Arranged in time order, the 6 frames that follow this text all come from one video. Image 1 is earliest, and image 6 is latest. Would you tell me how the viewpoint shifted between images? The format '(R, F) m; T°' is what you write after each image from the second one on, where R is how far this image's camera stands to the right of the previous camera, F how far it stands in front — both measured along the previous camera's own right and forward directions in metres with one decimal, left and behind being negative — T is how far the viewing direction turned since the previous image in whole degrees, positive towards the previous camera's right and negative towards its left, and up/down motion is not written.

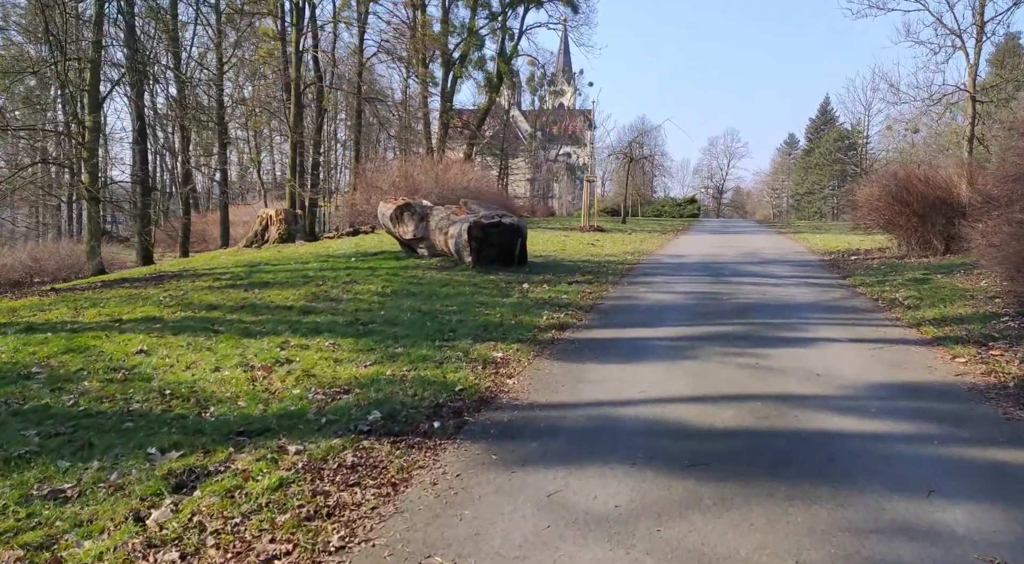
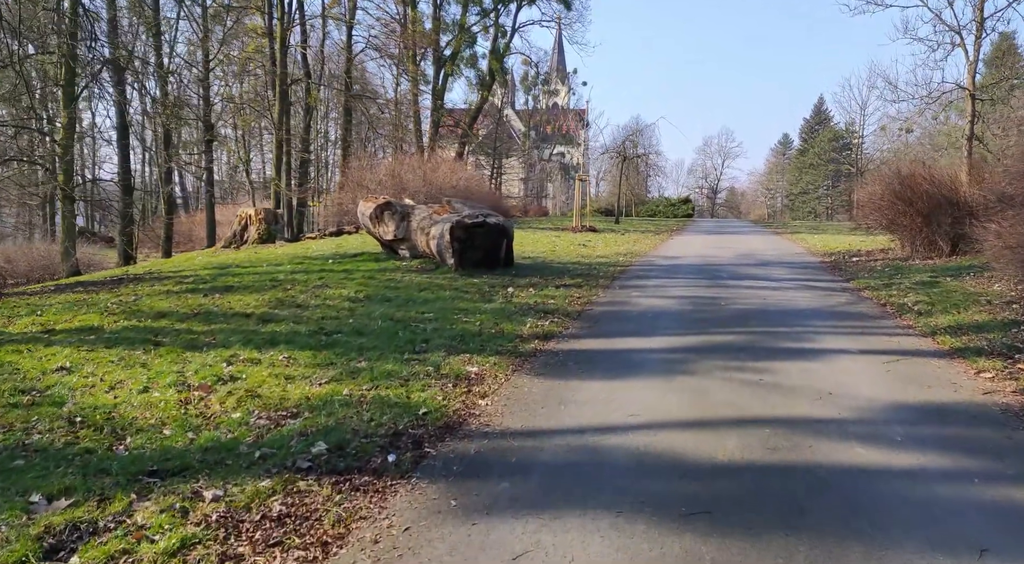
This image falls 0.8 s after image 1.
(+0.2, +0.9) m; 0°
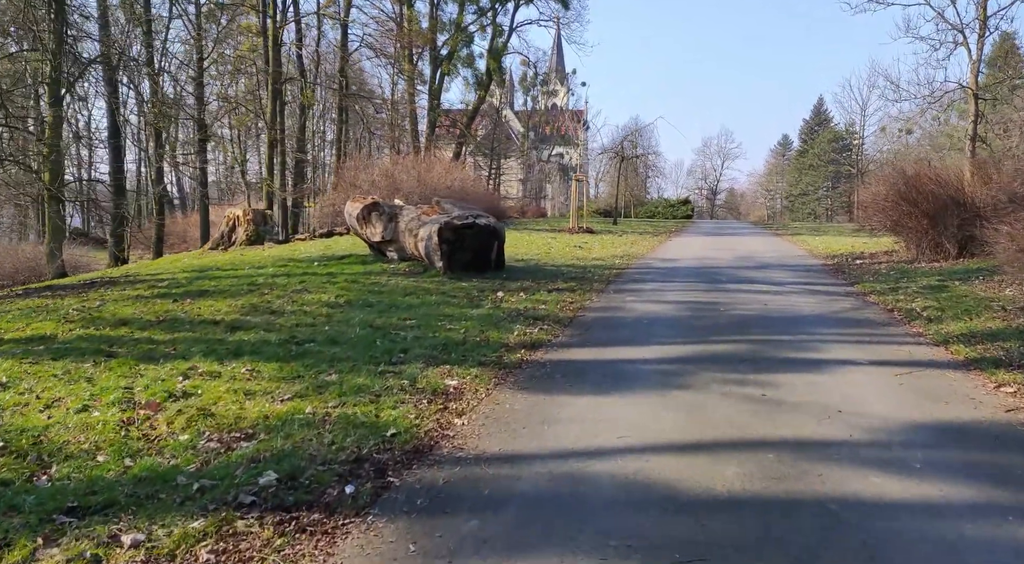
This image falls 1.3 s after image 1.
(+0.1, +0.6) m; 0°
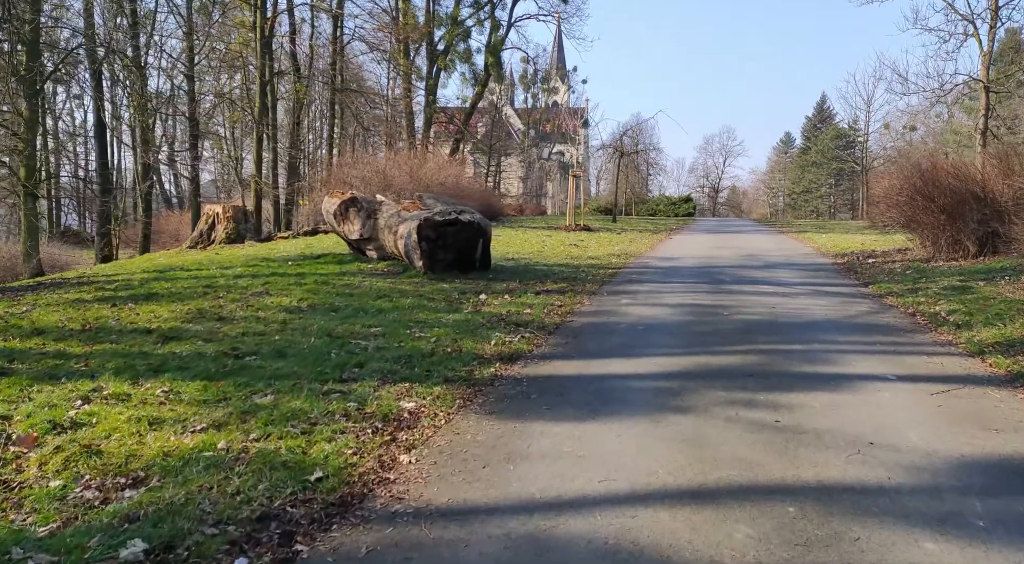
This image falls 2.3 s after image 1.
(+0.2, +1.2) m; 0°
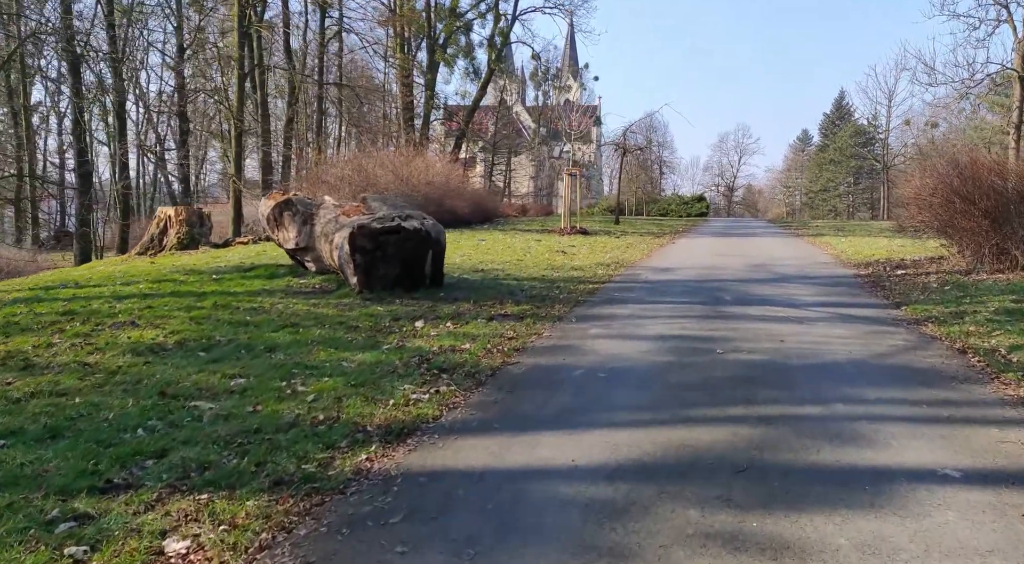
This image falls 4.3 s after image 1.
(+0.8, +2.5) m; -1°
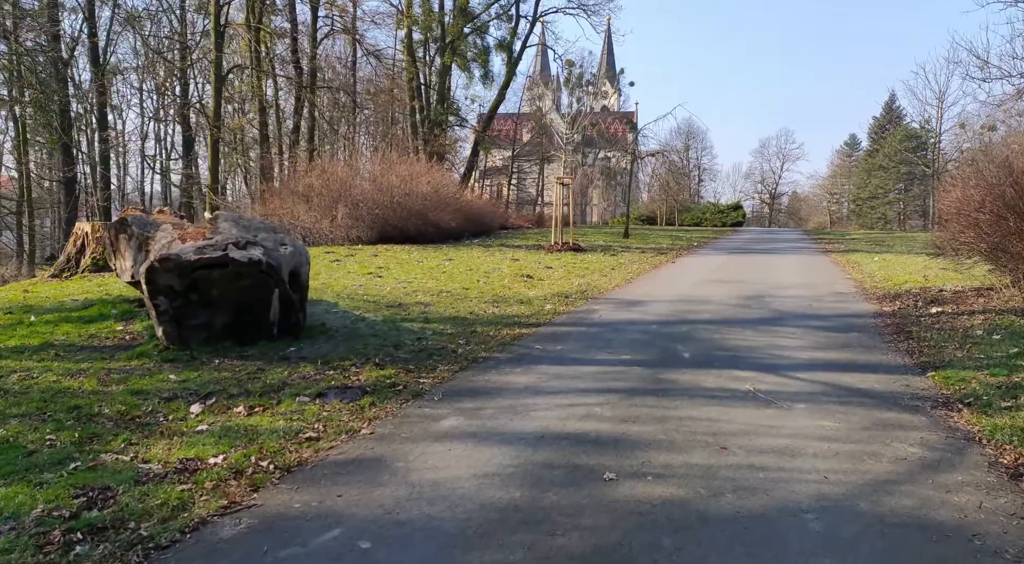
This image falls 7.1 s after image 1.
(+1.6, +3.4) m; -3°
